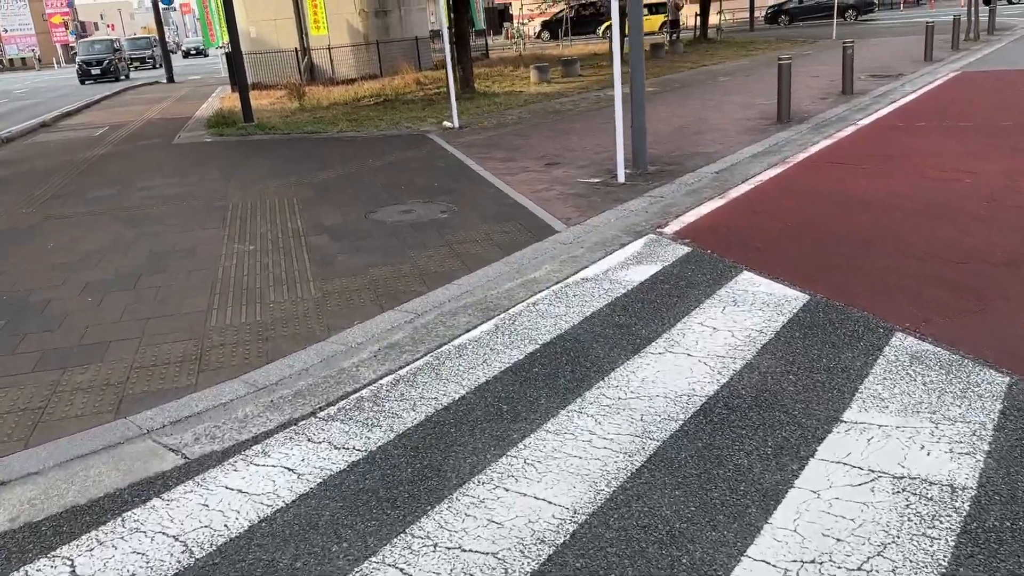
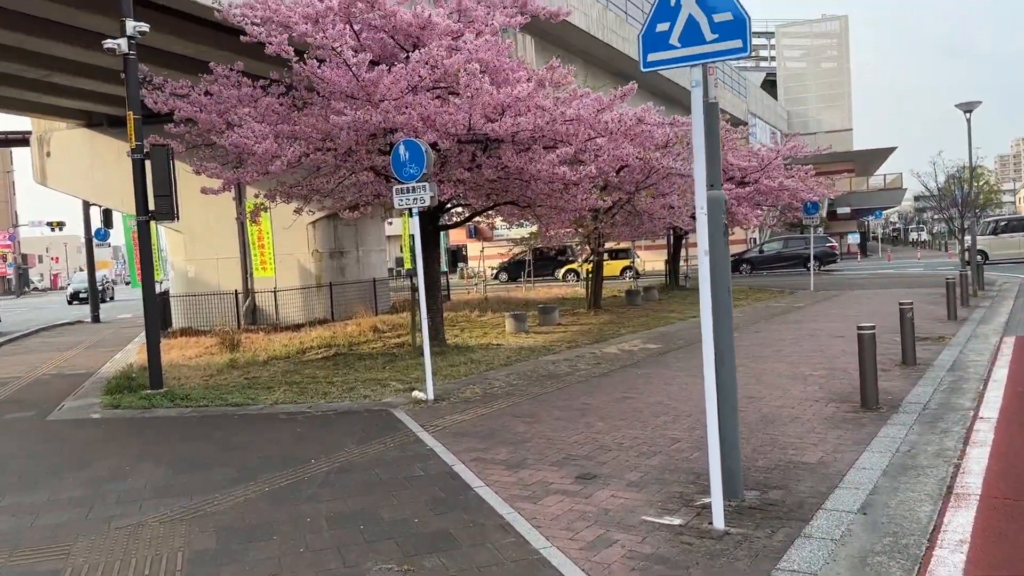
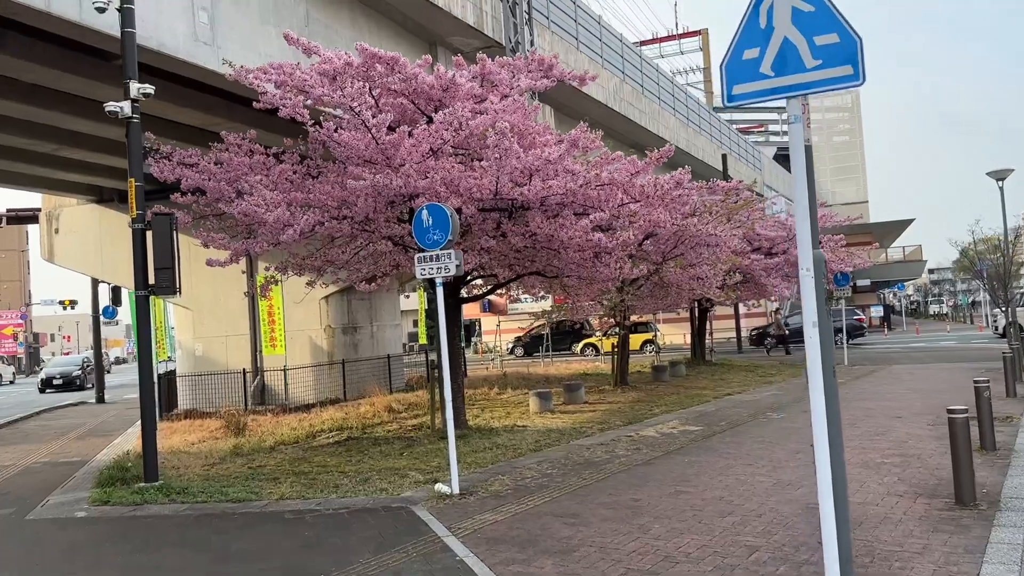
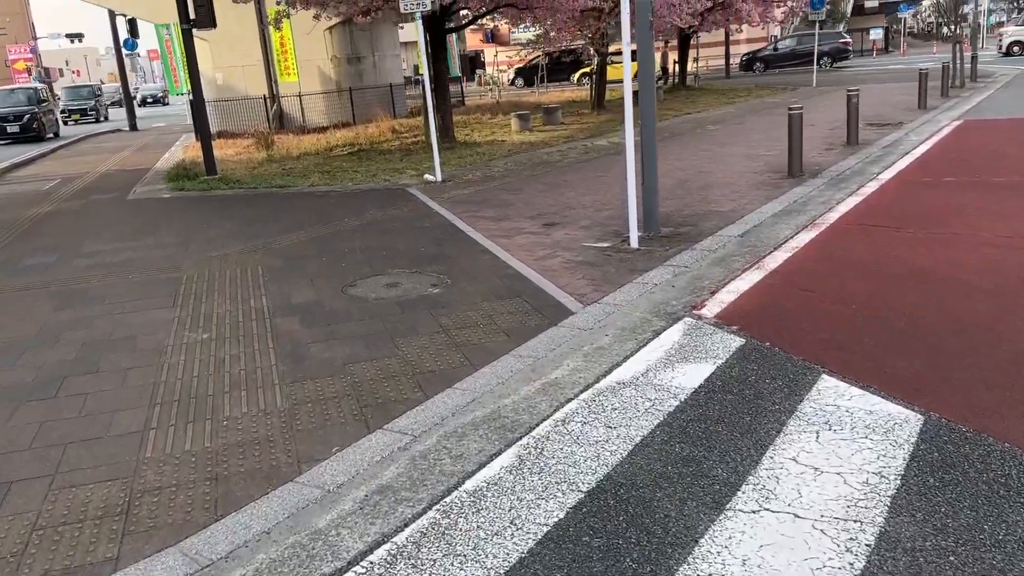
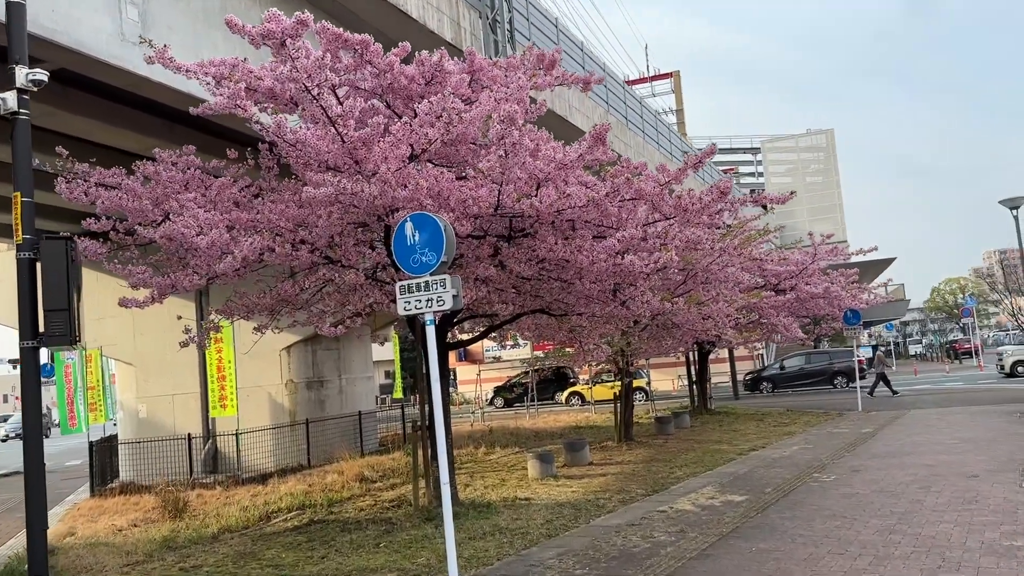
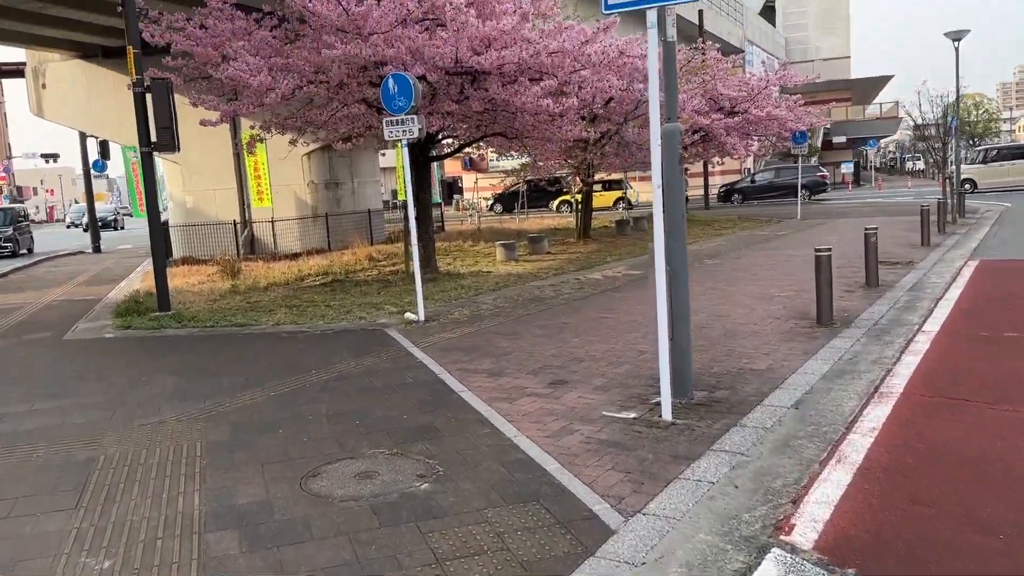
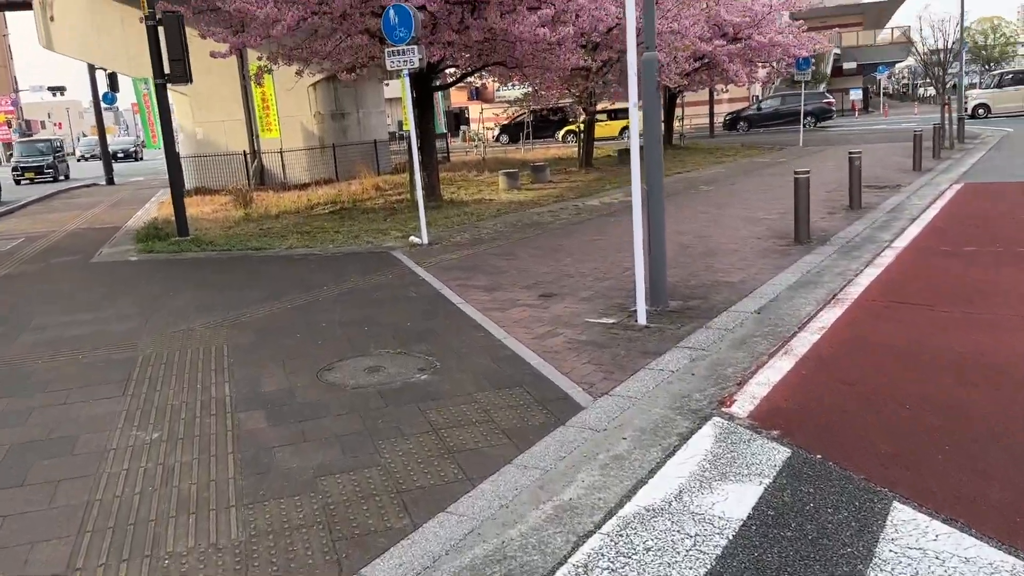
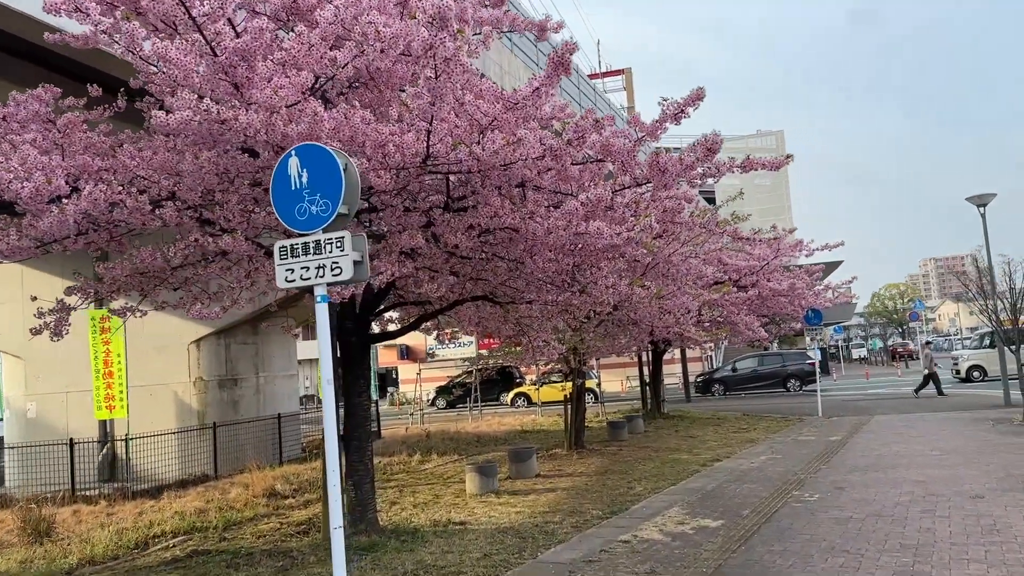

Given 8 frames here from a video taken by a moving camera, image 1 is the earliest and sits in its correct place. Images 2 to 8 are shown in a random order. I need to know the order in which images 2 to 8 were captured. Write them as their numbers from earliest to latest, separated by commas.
4, 7, 6, 2, 3, 5, 8
